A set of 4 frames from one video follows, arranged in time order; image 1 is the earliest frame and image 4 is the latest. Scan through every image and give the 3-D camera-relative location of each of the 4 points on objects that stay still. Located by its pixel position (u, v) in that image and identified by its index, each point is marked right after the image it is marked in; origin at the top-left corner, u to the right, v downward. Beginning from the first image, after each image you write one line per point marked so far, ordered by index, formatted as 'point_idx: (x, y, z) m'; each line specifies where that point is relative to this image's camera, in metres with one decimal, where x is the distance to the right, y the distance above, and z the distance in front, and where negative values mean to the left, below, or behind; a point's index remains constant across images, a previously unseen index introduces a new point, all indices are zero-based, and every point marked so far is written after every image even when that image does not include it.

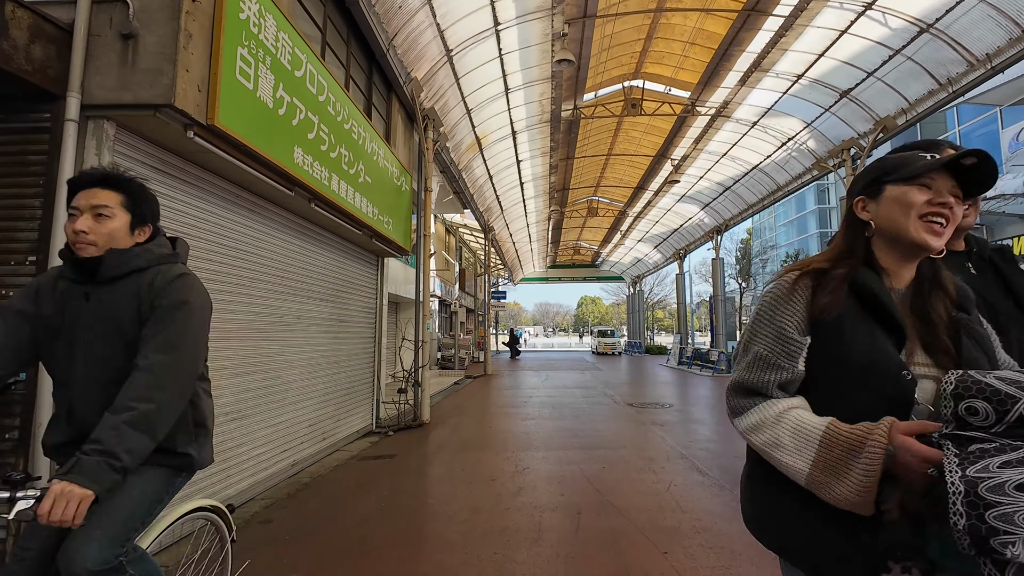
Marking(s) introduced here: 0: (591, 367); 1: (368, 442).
0: (+3.2, -3.2, +19.5) m
1: (-2.0, -2.2, +6.8) m
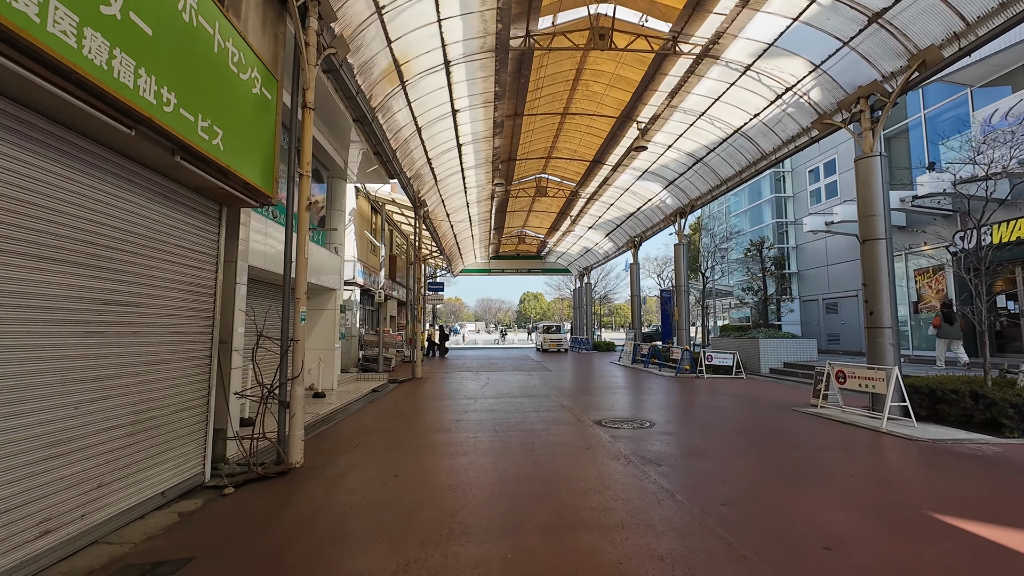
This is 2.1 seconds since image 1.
0: (+0.9, -2.8, +17.2) m
1: (-2.7, -1.8, +3.9) m
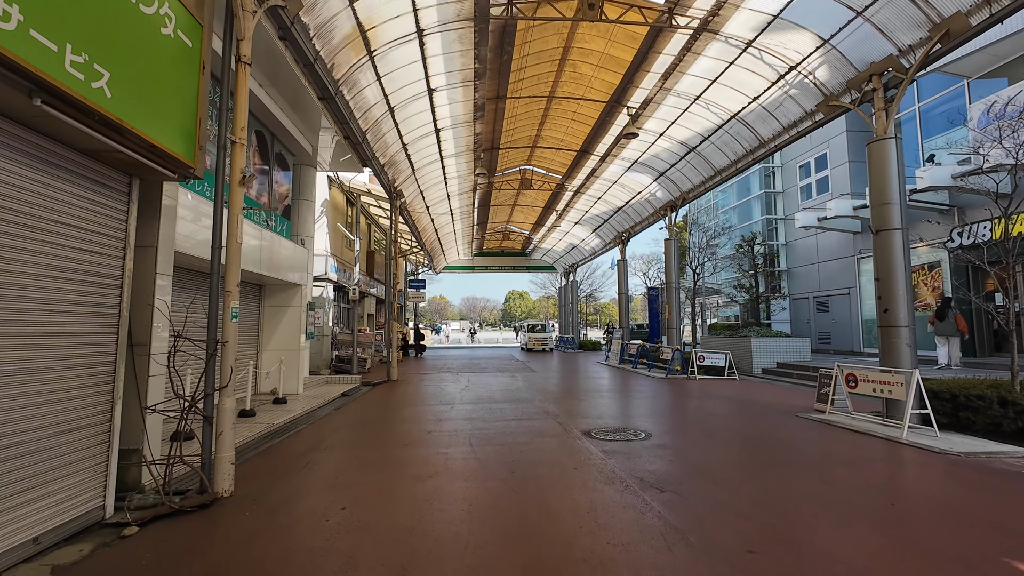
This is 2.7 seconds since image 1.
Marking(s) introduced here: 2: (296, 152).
0: (+0.3, -2.7, +16.4) m
1: (-2.9, -1.8, +3.1) m
2: (-5.2, +3.3, +11.6) m
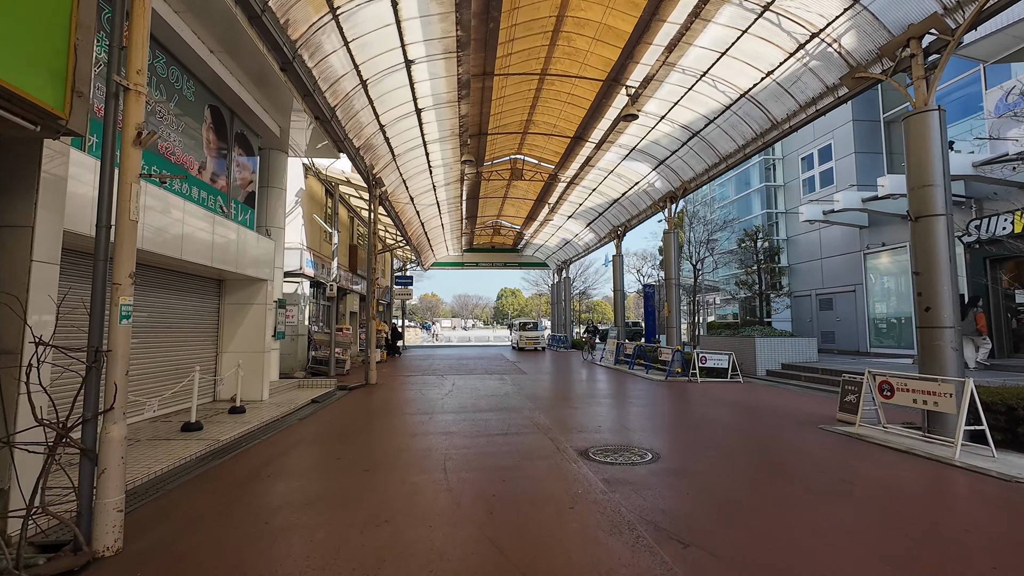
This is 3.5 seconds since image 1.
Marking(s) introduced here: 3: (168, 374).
0: (0.0, -2.6, +15.5) m
1: (-3.1, -1.7, +2.1) m
2: (-5.5, +3.4, +10.6) m
3: (-5.7, -1.4, +7.9) m
